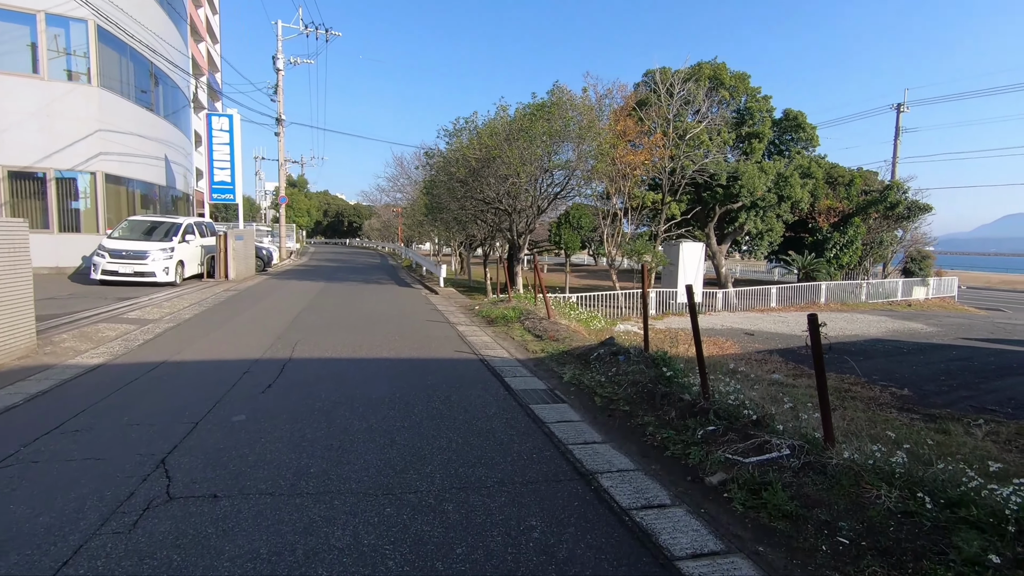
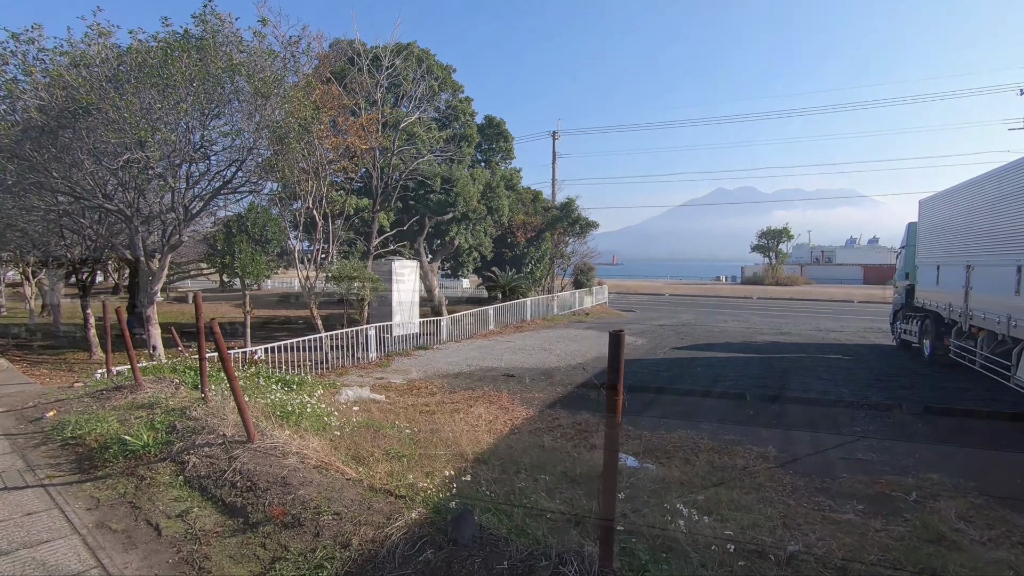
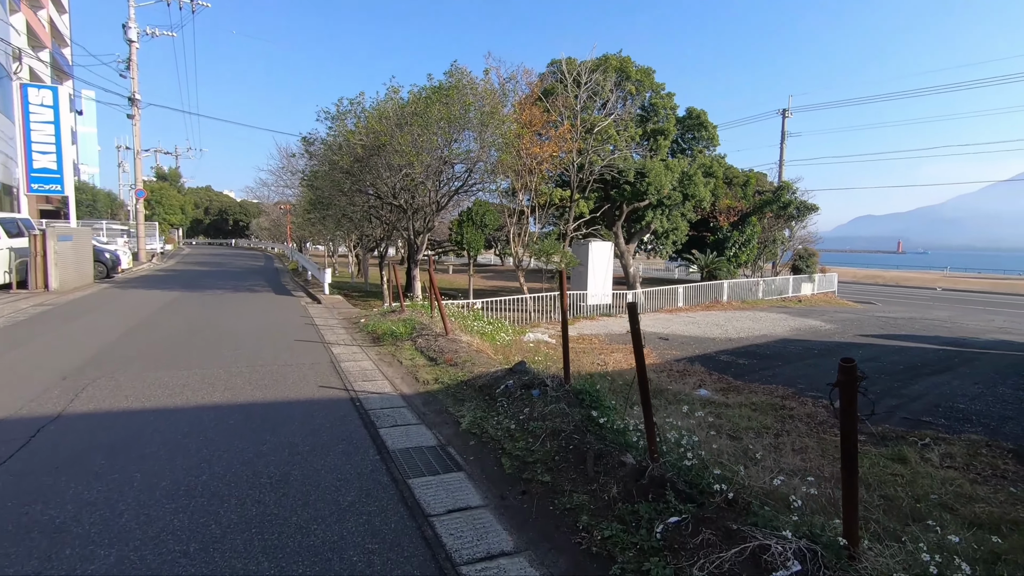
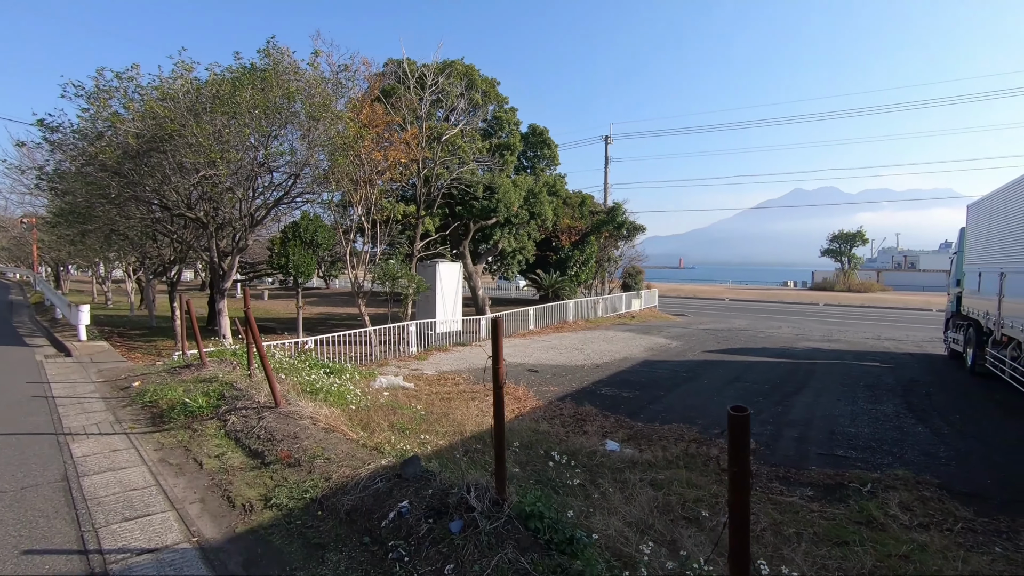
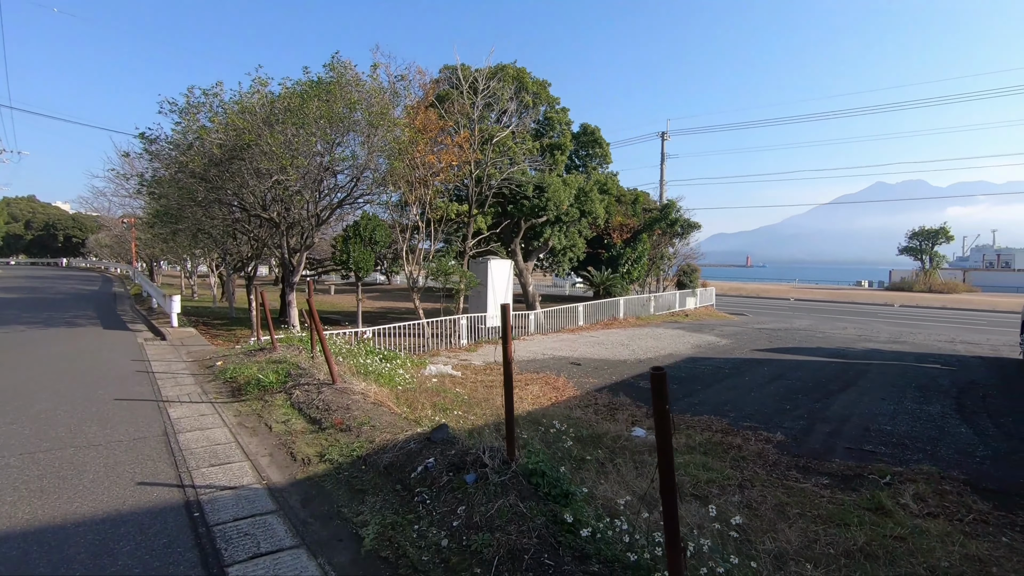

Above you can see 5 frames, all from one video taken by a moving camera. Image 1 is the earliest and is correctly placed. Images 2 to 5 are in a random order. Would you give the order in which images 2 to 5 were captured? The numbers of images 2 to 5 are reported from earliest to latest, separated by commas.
3, 5, 4, 2
